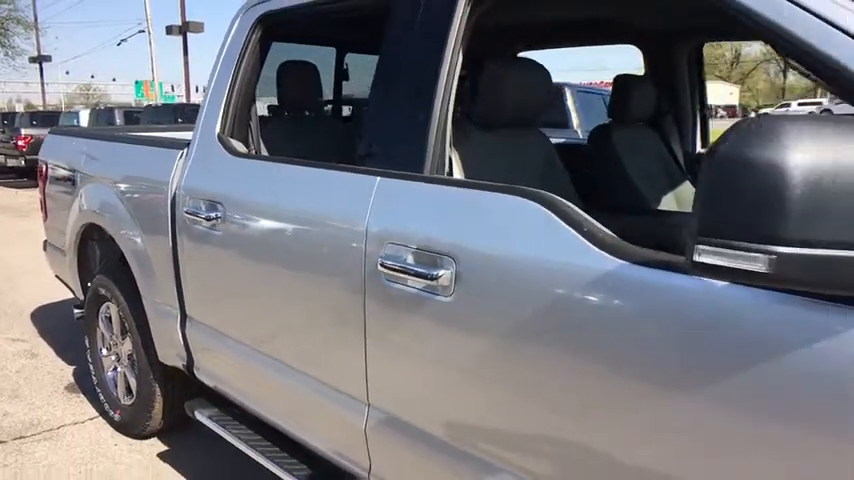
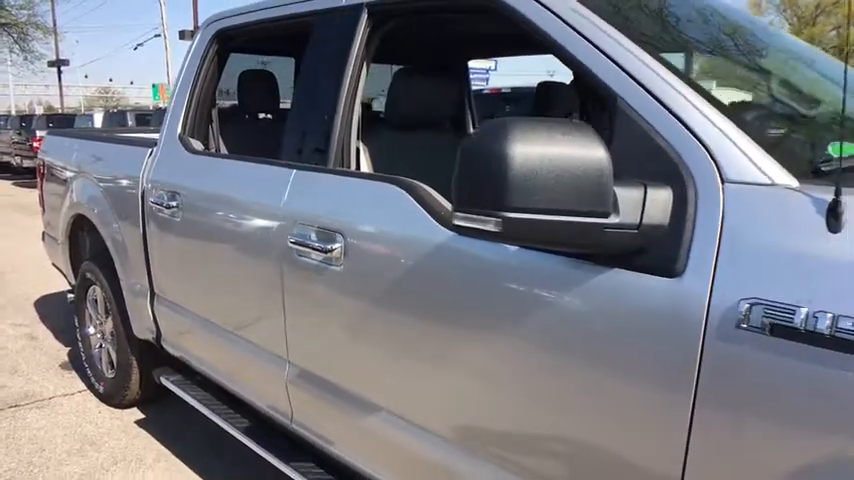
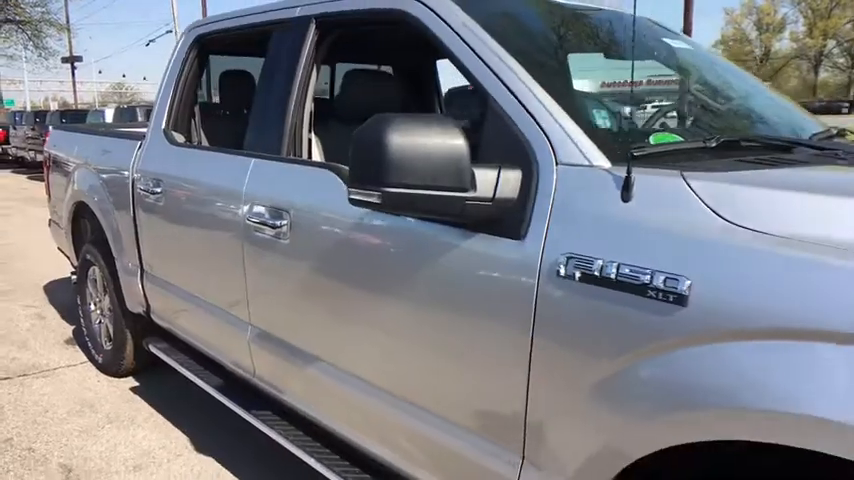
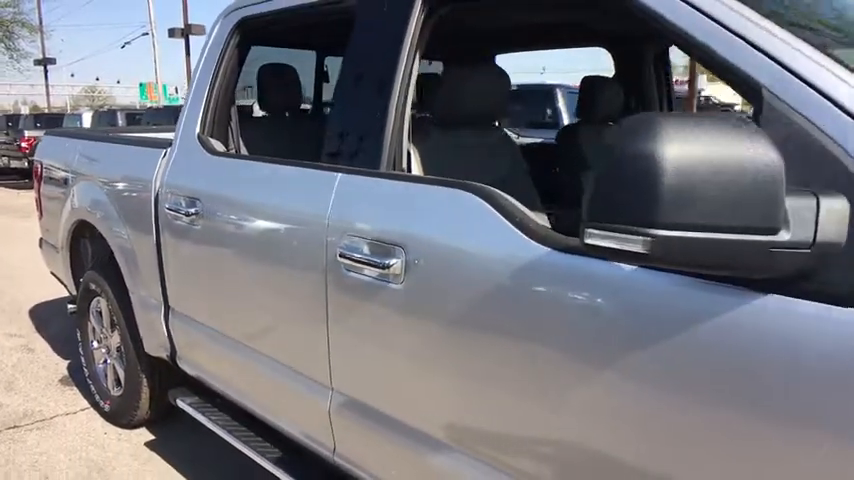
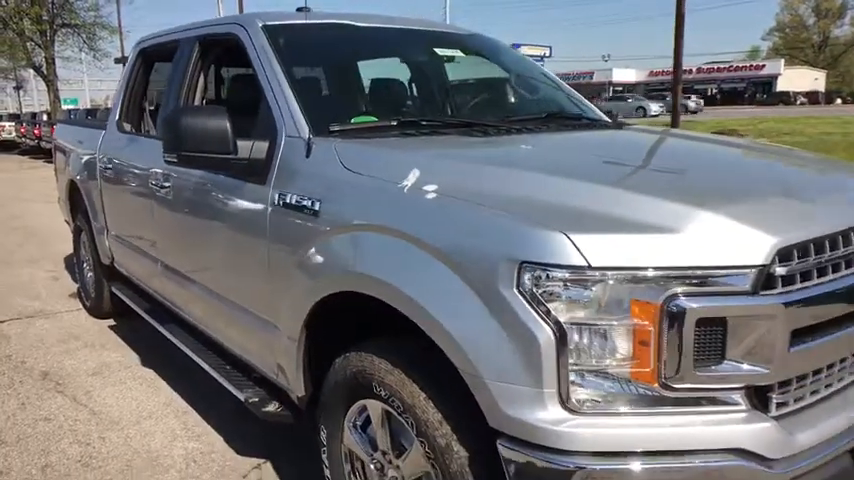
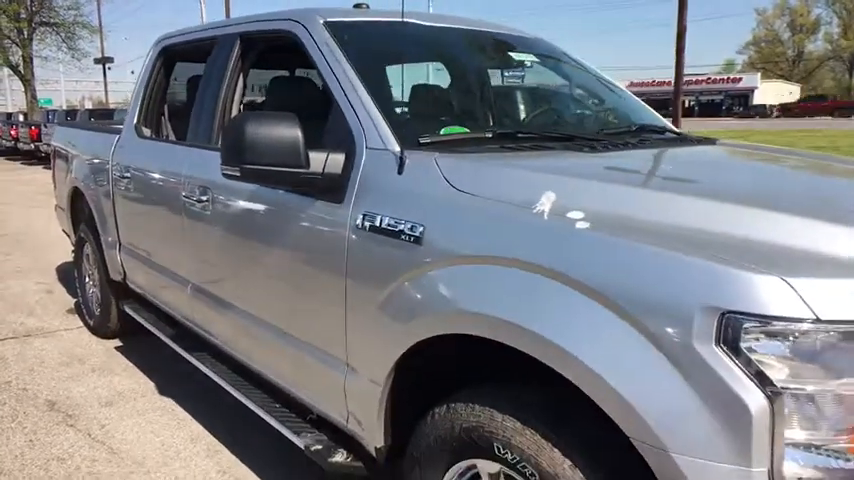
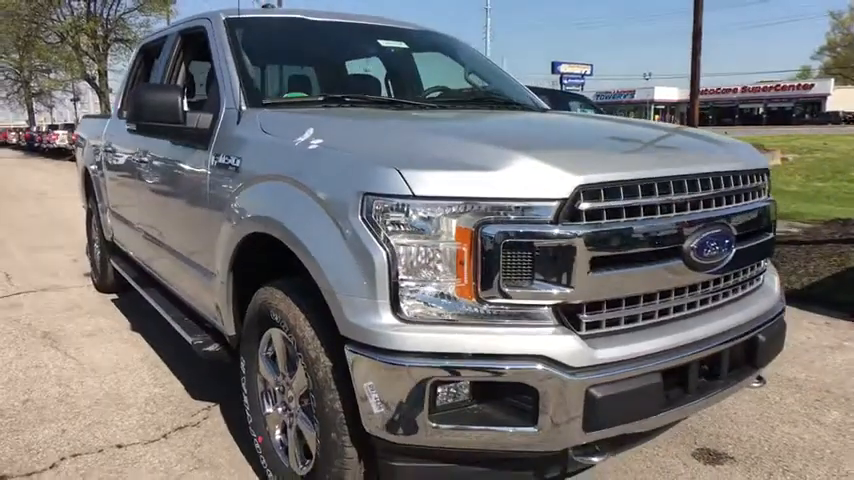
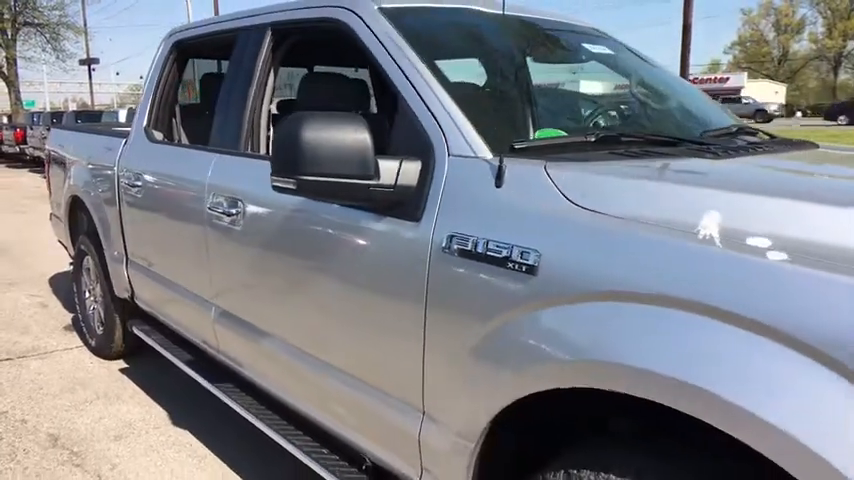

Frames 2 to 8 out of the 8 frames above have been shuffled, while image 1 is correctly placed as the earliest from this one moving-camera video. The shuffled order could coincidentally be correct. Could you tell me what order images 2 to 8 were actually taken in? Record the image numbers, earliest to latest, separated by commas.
4, 2, 3, 8, 6, 5, 7
